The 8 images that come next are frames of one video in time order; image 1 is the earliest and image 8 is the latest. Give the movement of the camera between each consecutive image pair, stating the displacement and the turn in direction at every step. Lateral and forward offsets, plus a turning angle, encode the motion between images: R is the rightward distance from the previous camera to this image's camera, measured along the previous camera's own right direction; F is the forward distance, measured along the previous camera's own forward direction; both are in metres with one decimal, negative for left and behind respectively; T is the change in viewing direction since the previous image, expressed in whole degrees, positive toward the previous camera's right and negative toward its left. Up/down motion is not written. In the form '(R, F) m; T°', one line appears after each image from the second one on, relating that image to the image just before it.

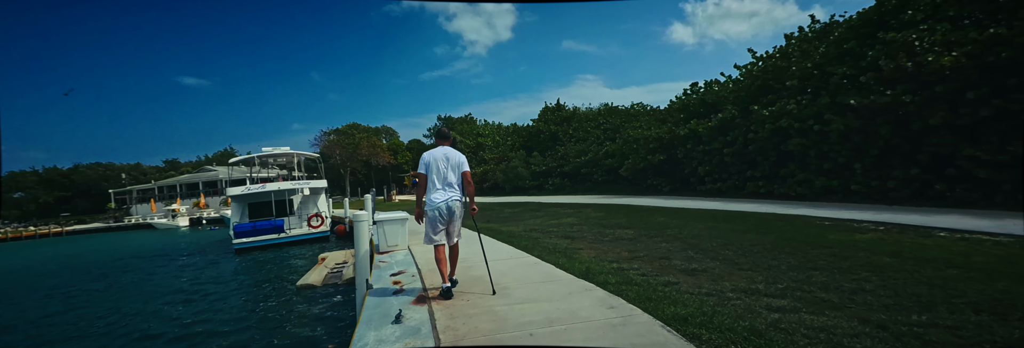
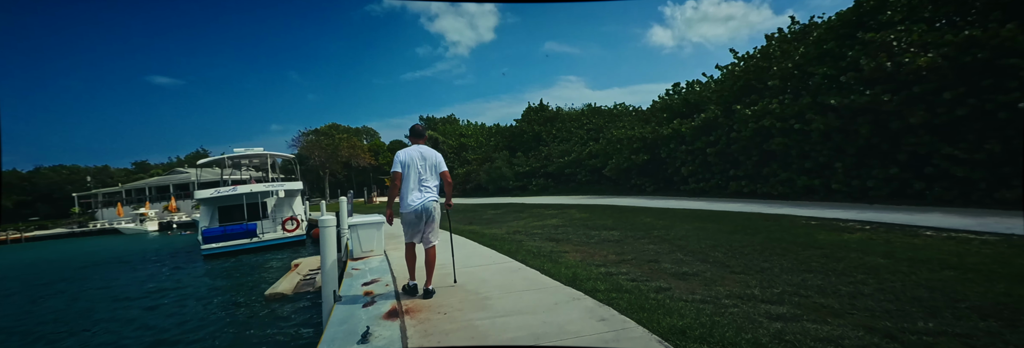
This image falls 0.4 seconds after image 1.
(0.0, +0.3) m; +2°
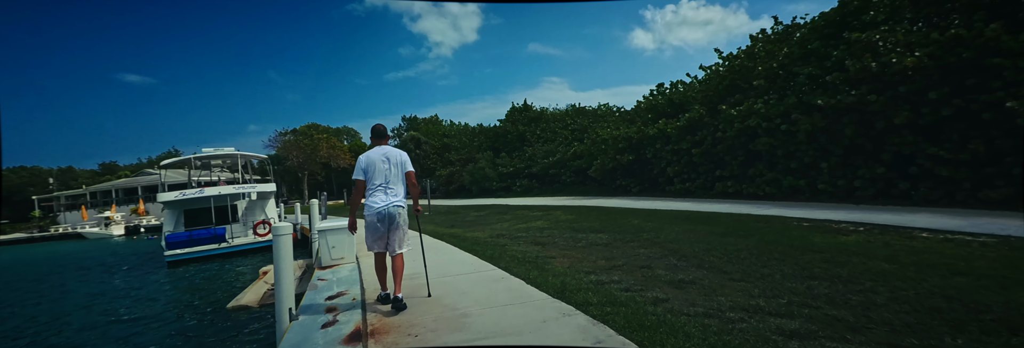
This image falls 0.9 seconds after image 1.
(0.0, +0.4) m; +2°
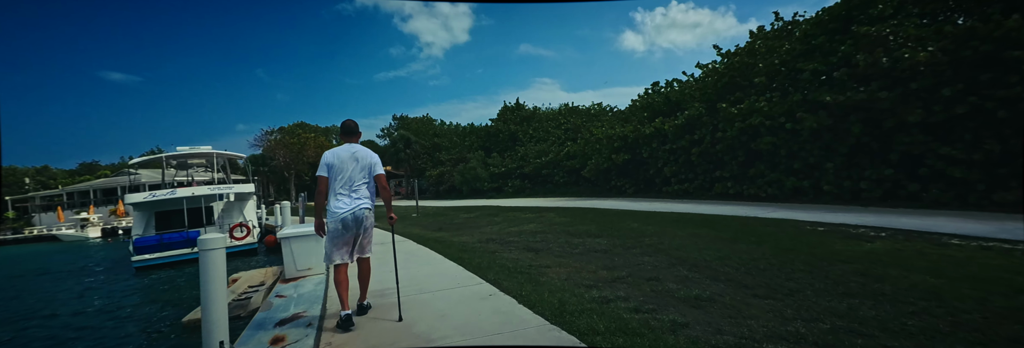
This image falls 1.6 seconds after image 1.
(0.0, +0.6) m; +1°
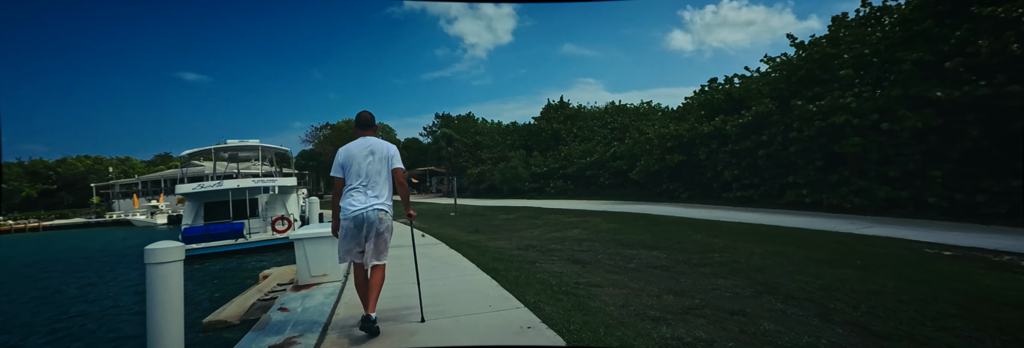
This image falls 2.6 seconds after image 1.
(-0.1, +0.7) m; -6°
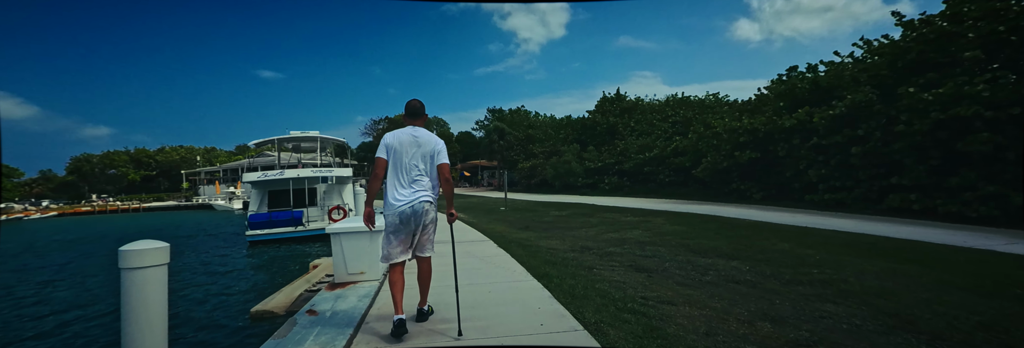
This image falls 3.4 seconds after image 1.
(-0.1, +0.5) m; -8°
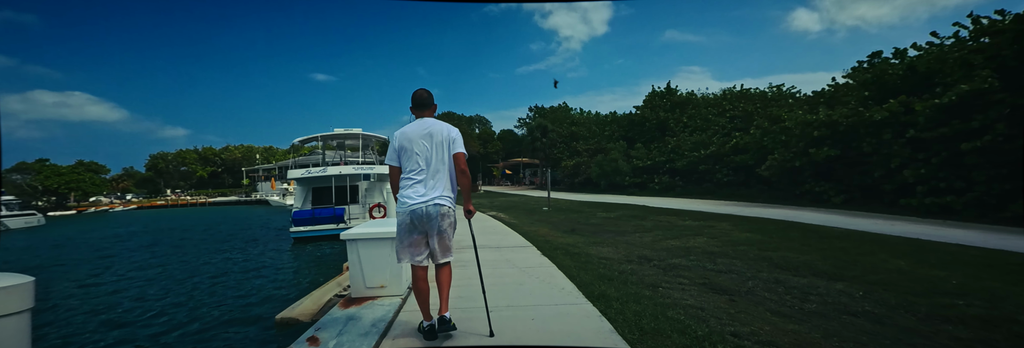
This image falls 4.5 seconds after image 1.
(-0.1, +0.7) m; -7°
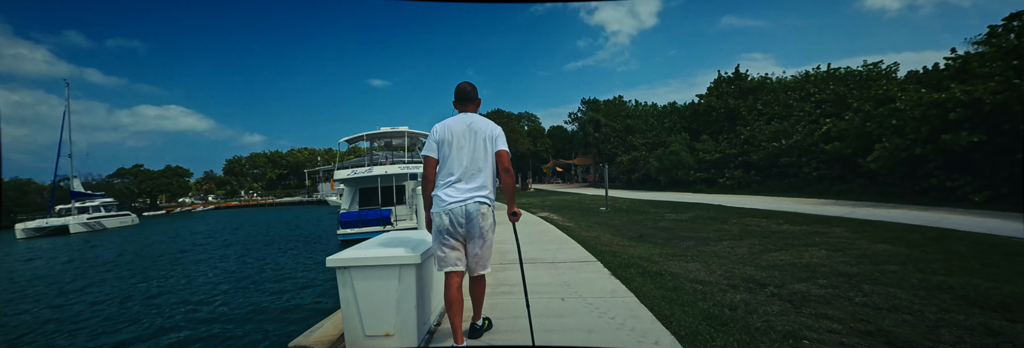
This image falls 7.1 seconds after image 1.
(-0.1, +1.0) m; -8°
